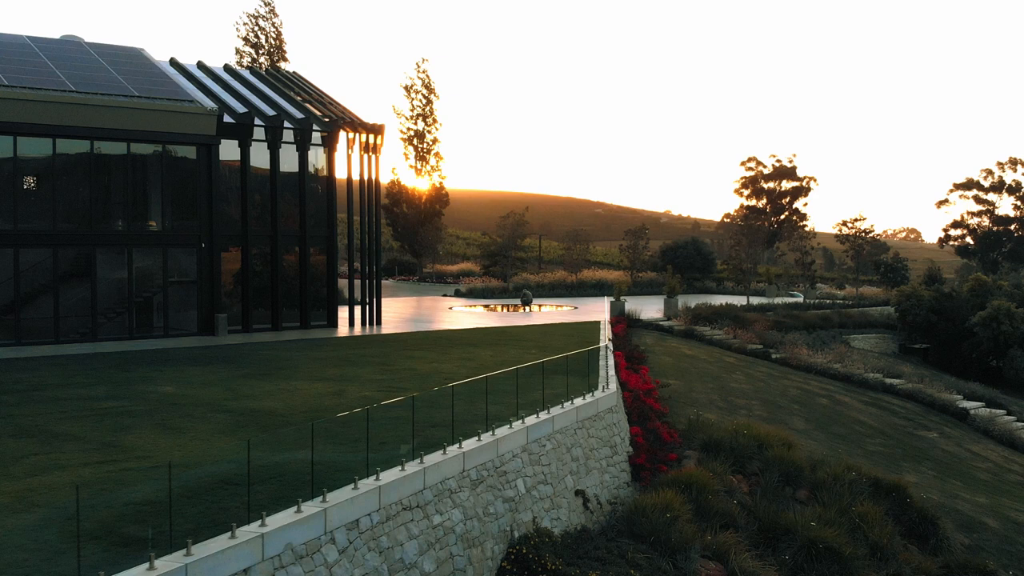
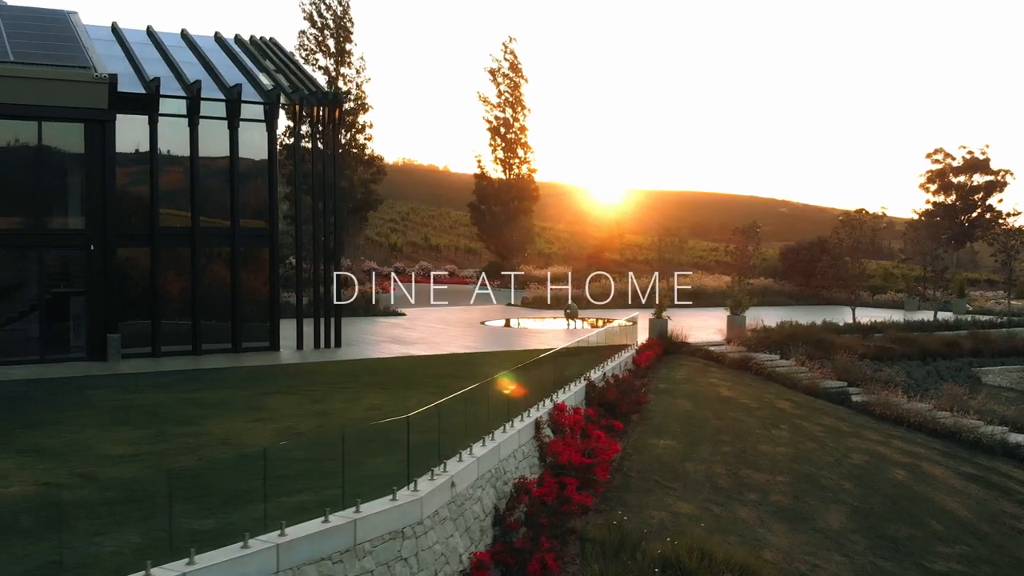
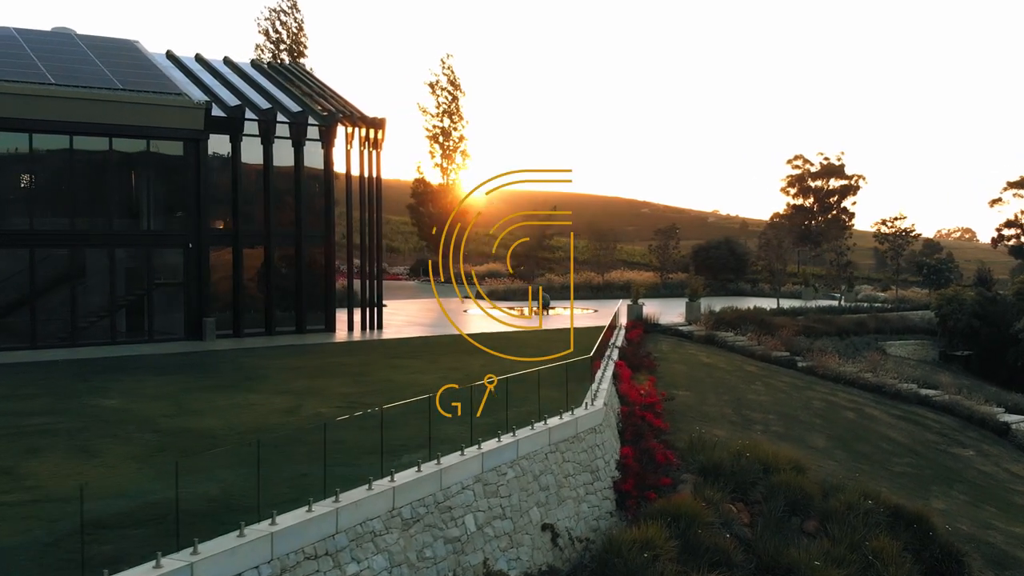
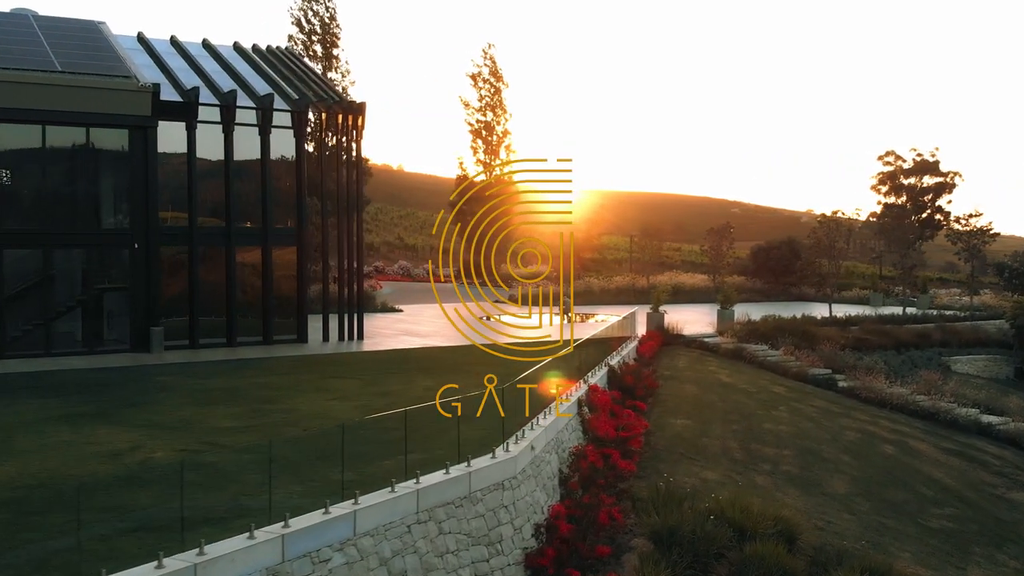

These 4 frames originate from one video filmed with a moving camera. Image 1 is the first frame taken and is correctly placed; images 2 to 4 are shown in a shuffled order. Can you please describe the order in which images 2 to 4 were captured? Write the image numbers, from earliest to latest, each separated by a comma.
3, 4, 2
